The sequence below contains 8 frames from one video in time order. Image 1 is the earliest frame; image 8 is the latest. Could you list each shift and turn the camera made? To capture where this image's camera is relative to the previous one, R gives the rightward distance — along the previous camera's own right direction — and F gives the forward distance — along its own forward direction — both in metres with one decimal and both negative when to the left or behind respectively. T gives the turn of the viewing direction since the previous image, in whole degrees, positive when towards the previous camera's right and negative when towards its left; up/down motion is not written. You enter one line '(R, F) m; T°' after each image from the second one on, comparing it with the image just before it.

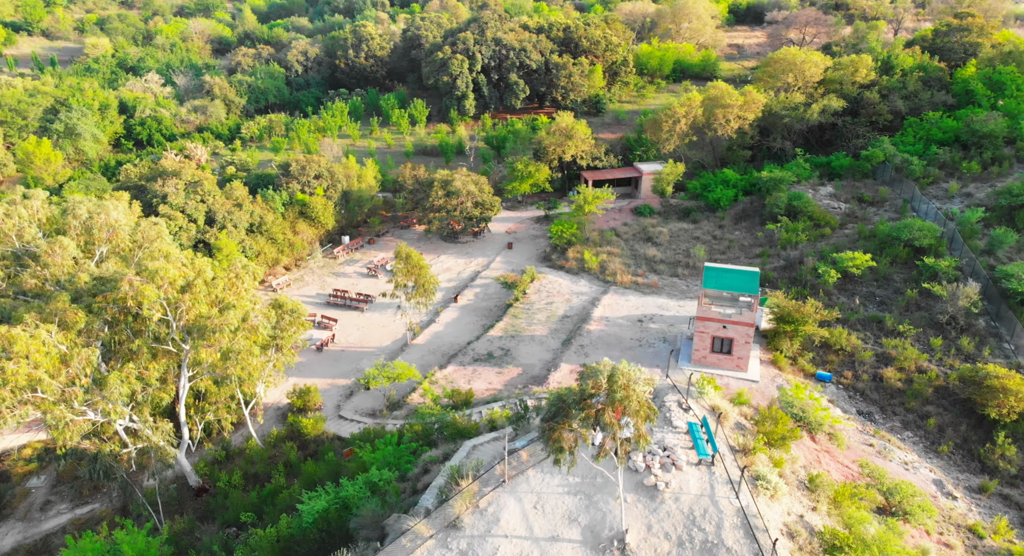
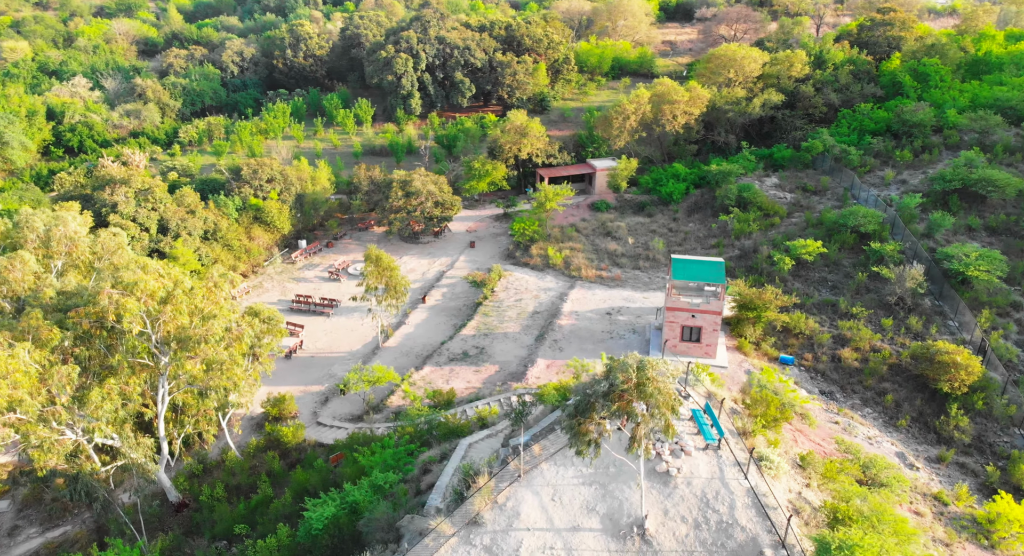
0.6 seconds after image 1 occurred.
(-0.9, 0.0) m; +5°
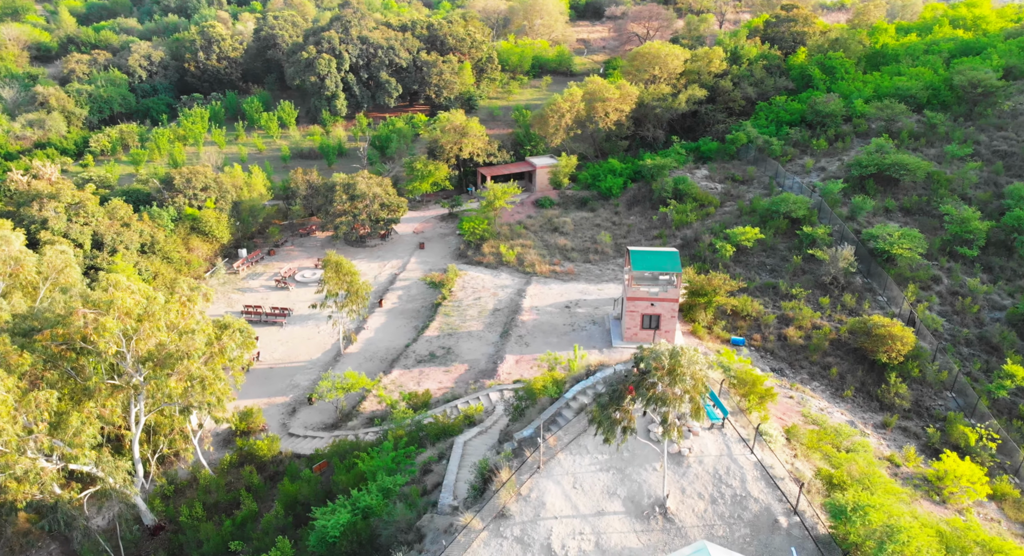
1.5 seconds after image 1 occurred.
(-1.2, -0.1) m; +6°
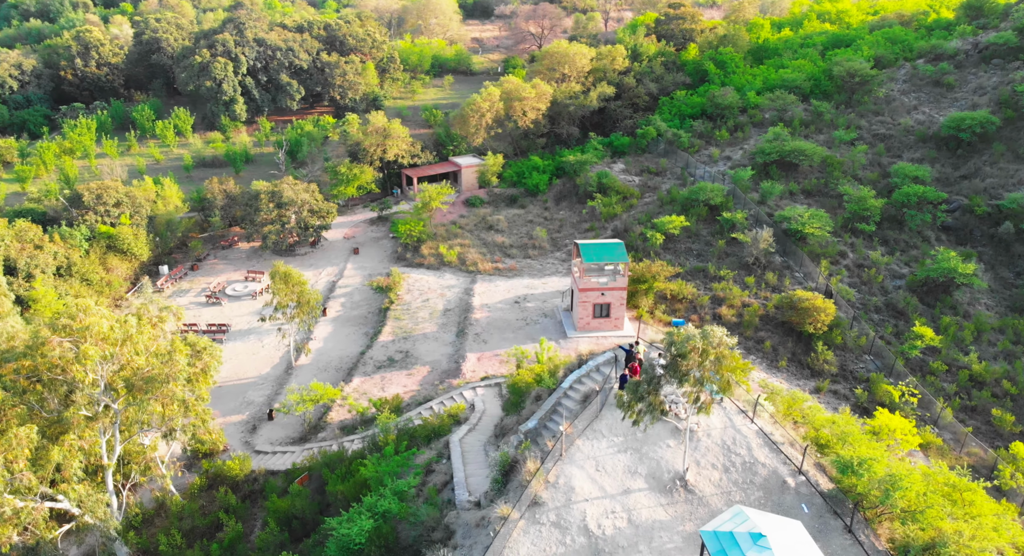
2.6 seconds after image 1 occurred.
(-1.6, -0.2) m; +8°
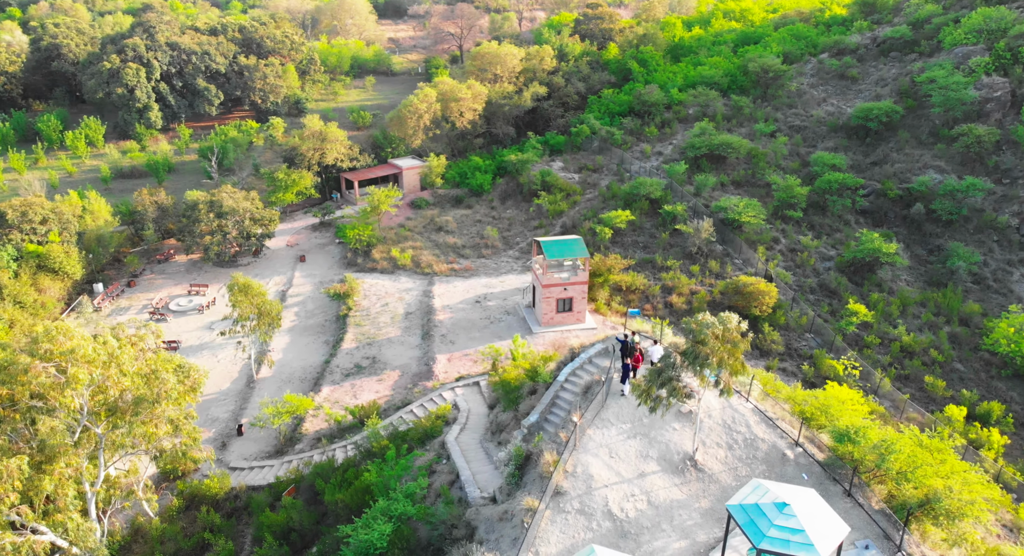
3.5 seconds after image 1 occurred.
(-1.3, -0.1) m; +6°
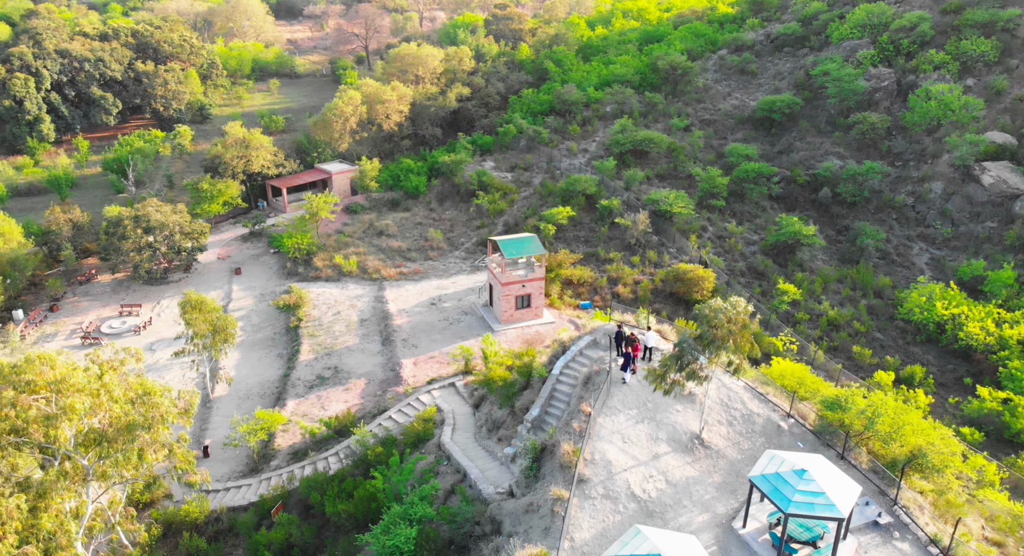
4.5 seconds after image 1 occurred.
(-1.5, -0.1) m; +7°
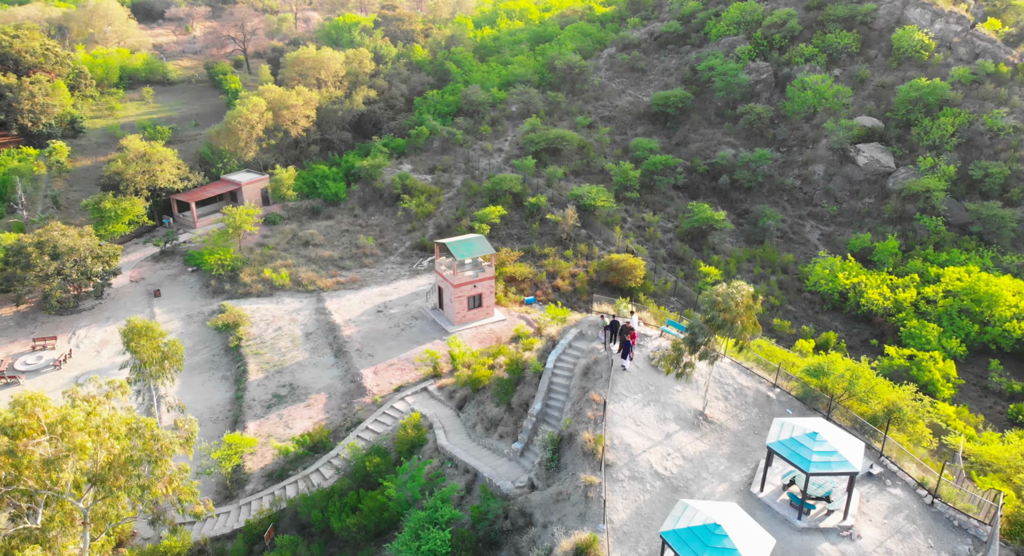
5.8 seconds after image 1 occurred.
(-1.8, -0.2) m; +8°
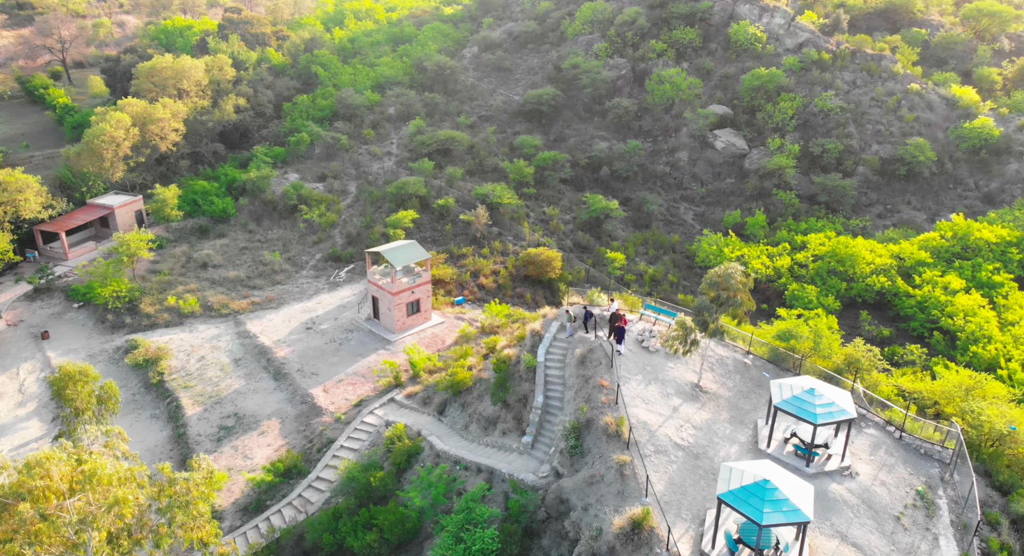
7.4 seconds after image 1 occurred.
(-2.4, -0.2) m; +11°
